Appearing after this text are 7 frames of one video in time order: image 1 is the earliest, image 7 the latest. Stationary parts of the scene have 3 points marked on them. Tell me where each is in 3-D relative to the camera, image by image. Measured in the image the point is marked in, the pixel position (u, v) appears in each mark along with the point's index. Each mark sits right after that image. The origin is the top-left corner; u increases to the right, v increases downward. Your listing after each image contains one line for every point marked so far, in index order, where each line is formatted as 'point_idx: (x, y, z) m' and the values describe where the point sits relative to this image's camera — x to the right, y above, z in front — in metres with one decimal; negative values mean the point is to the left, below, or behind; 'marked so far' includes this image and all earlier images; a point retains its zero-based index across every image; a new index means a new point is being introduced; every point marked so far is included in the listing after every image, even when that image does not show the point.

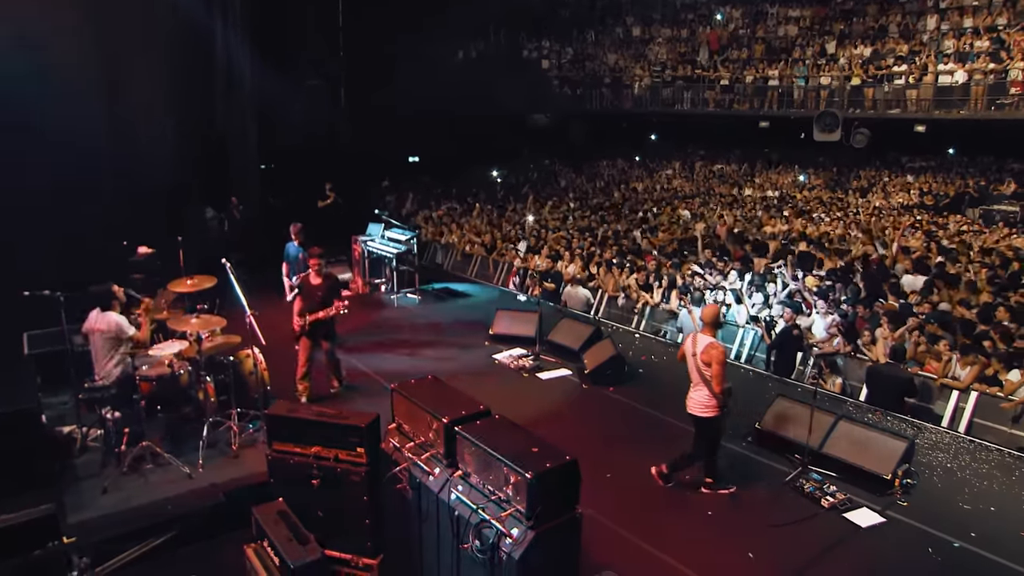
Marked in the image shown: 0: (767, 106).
0: (+6.4, +4.6, +18.6) m
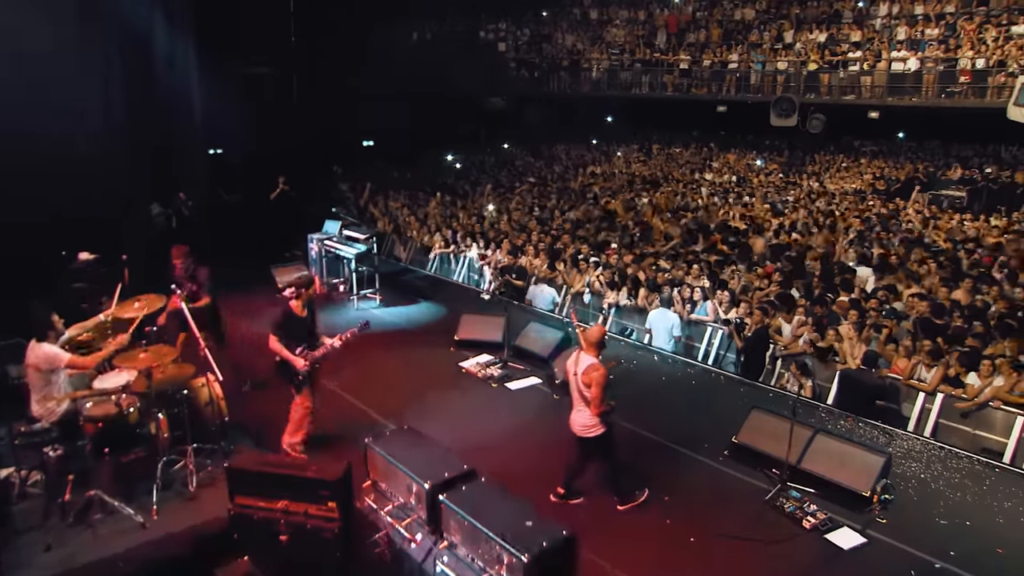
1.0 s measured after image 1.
0: (+5.3, +5.0, +18.6) m
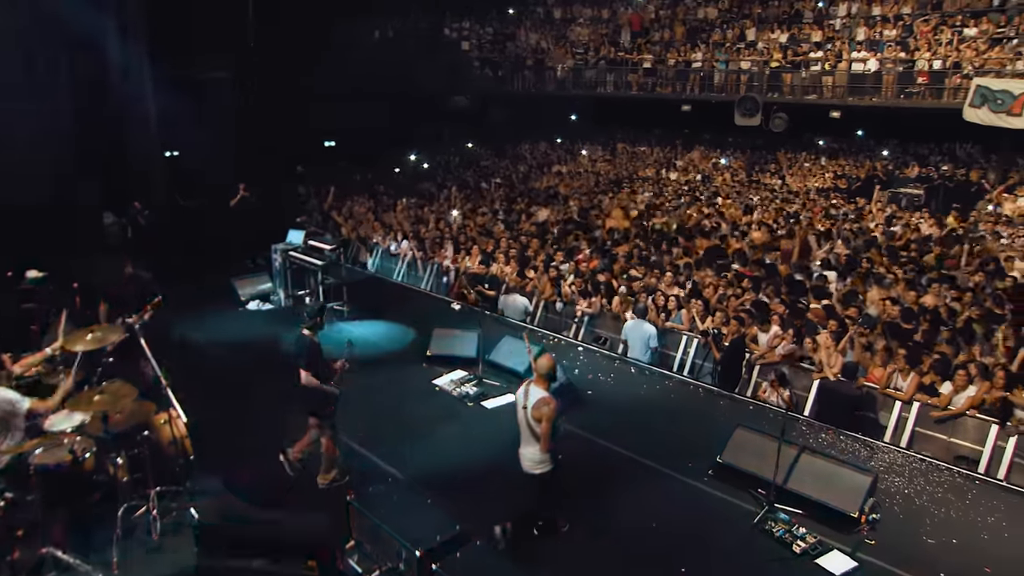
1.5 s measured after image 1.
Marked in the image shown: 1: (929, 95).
0: (+4.5, +5.0, +18.6) m
1: (+8.8, +4.1, +15.7) m
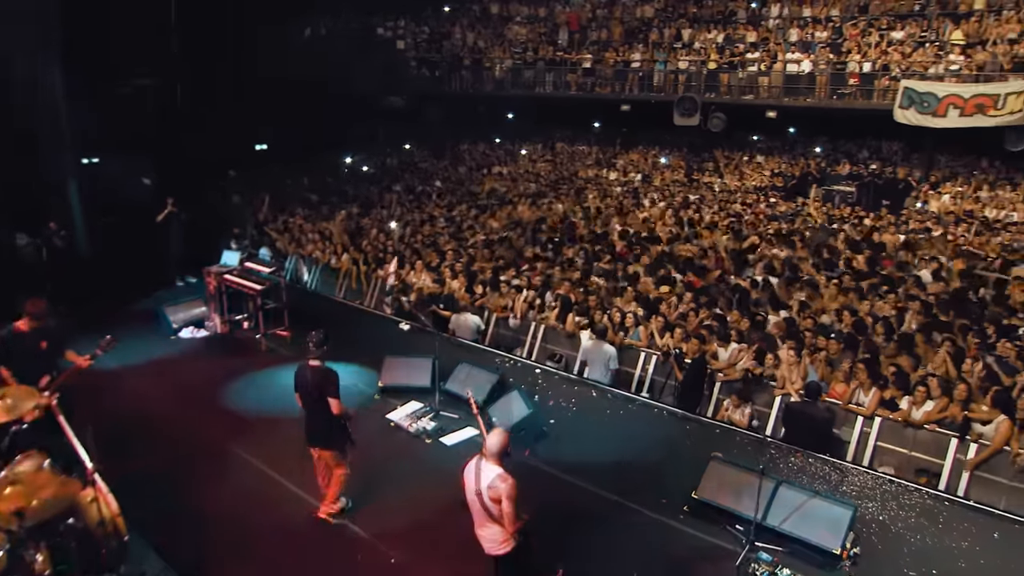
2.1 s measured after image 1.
0: (+2.9, +5.0, +18.6) m
1: (+7.5, +4.2, +16.1) m
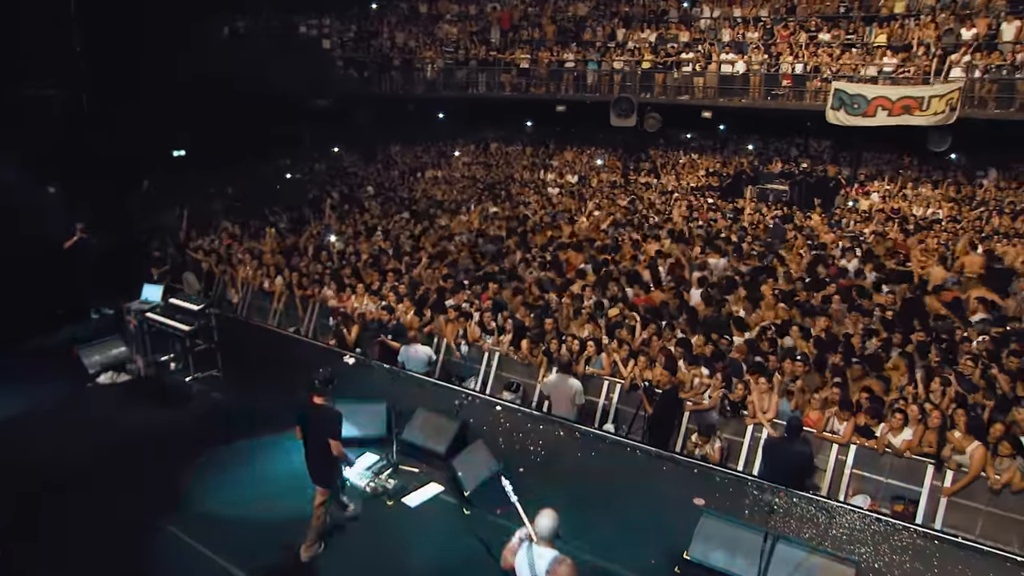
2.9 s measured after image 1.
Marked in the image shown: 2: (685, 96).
0: (+1.3, +4.9, +18.3) m
1: (+6.1, +4.2, +16.2) m
2: (+4.0, +4.4, +17.3) m
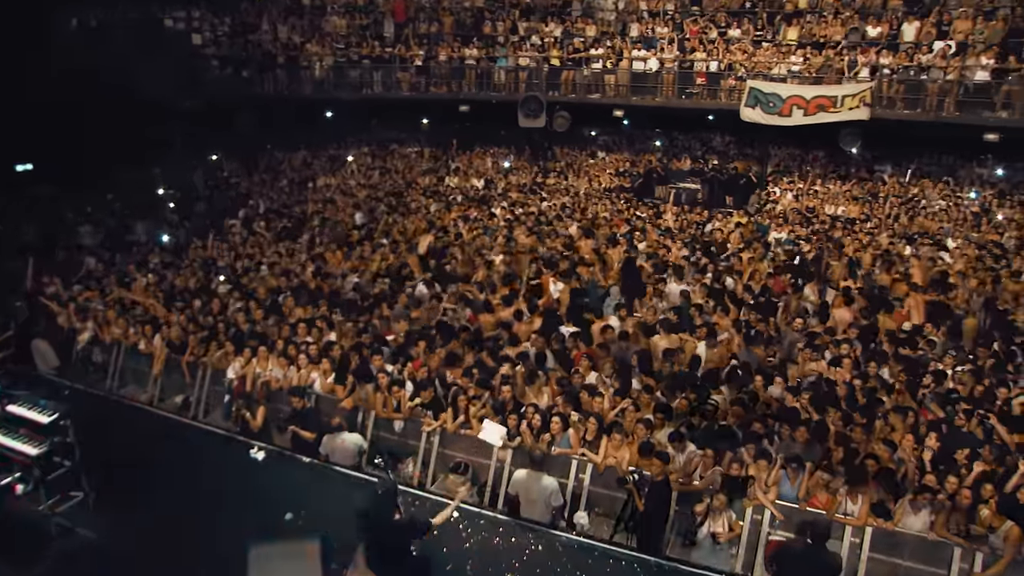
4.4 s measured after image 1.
0: (-1.0, +4.6, +17.0) m
1: (+4.1, +4.1, +15.6) m
2: (+1.9, +4.2, +16.4) m
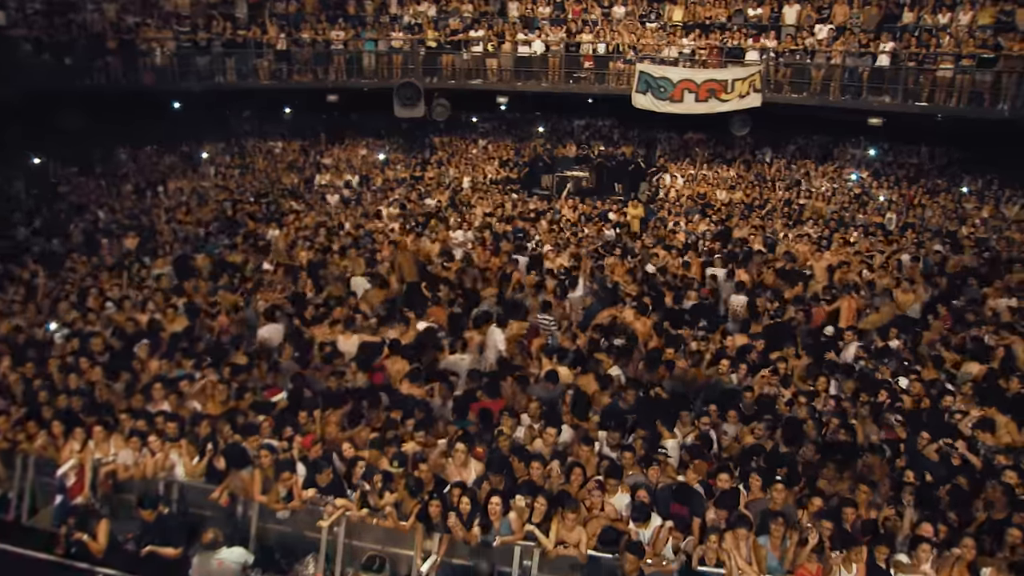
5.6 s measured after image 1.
0: (-3.6, +4.4, +15.3) m
1: (+1.7, +4.1, +14.8) m
2: (-0.7, +4.2, +15.2) m
